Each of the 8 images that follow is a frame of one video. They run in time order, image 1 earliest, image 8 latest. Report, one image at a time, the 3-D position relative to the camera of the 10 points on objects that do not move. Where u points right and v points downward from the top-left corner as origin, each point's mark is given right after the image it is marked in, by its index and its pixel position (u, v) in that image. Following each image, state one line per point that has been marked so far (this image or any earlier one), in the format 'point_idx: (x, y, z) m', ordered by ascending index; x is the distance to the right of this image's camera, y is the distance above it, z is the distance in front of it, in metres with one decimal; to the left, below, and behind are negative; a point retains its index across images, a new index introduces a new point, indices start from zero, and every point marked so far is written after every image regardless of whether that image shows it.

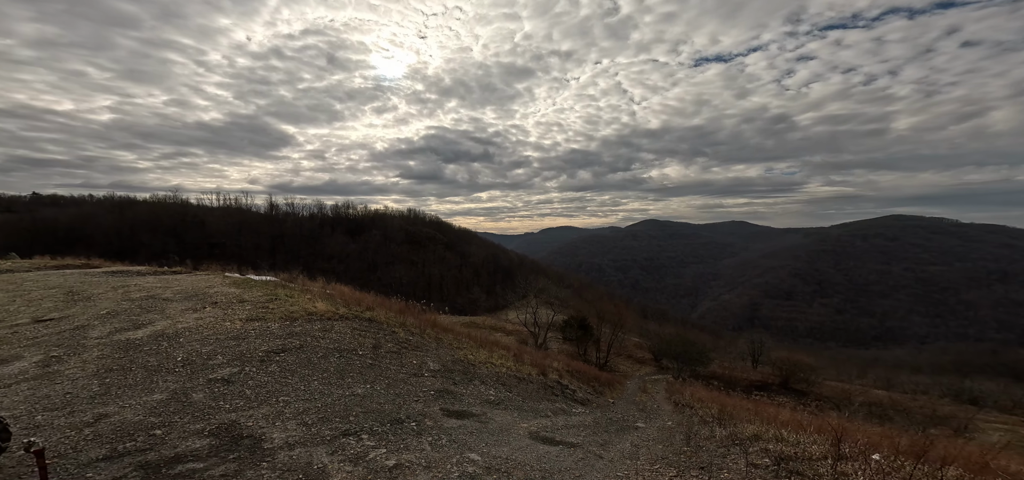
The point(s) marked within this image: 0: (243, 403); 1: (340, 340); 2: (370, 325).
0: (-2.6, -1.6, +3.7) m
1: (-2.5, -1.5, +5.6) m
2: (-2.5, -1.5, +6.6) m
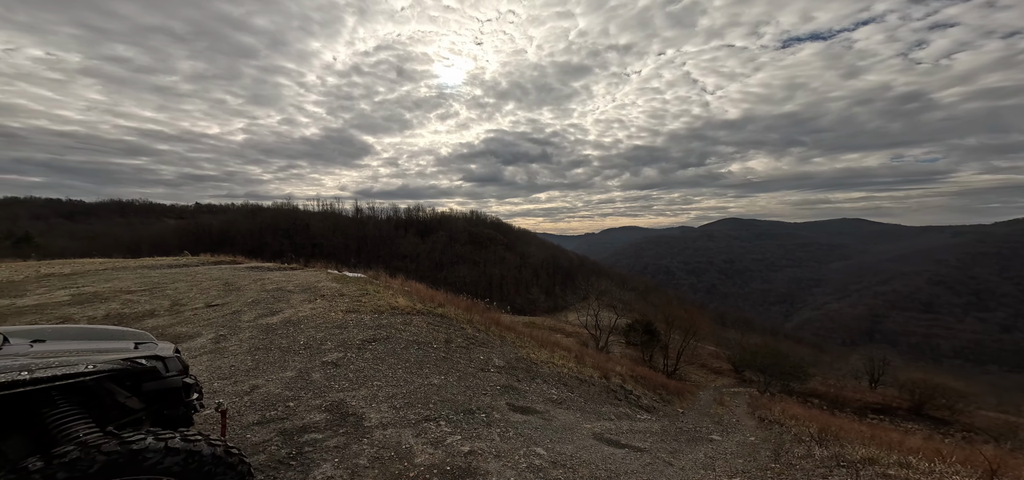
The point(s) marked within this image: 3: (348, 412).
0: (-1.8, -1.7, +4.2) m
1: (-1.5, -1.5, +6.1) m
2: (-1.3, -1.5, +7.1) m
3: (-1.6, -1.7, +3.6) m
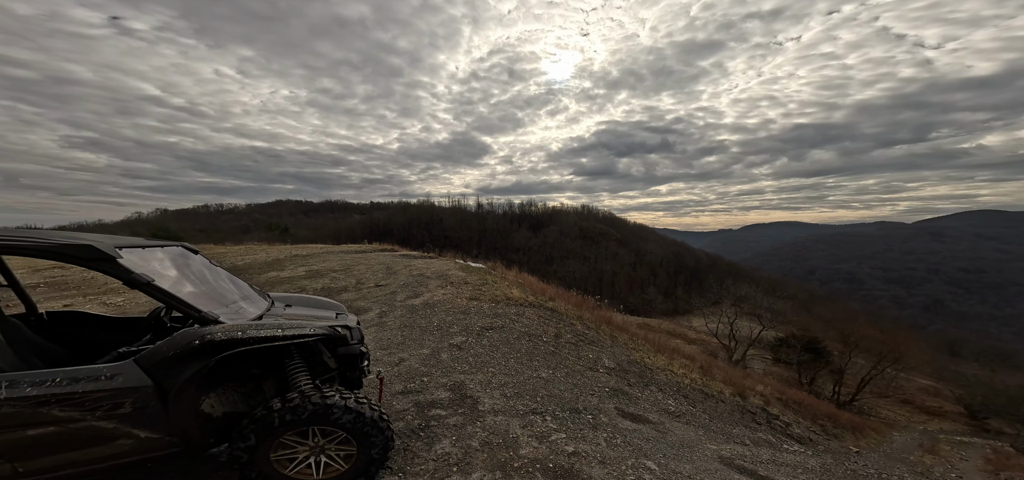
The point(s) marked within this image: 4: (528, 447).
0: (-0.6, -1.6, +4.5) m
1: (+0.3, -1.4, +6.2) m
2: (+0.8, -1.4, +7.1) m
3: (-0.5, -1.6, +3.9) m
4: (+0.1, -1.7, +3.1) m
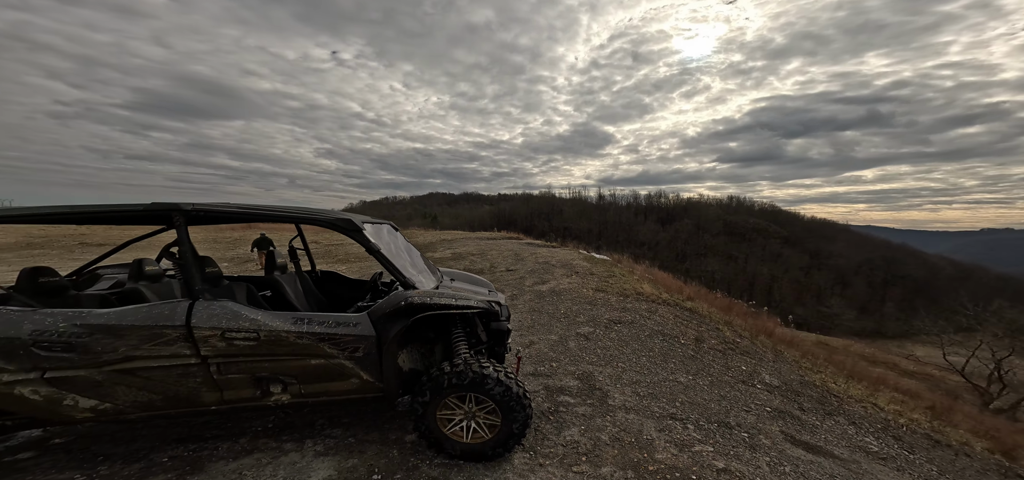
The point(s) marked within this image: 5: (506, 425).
0: (+1.0, -1.5, +4.5) m
1: (+2.4, -1.3, +5.8) m
2: (+3.2, -1.3, +6.4) m
3: (+0.9, -1.5, +3.8) m
4: (+1.2, -1.7, +2.9) m
5: (-0.1, -1.3, +2.6) m
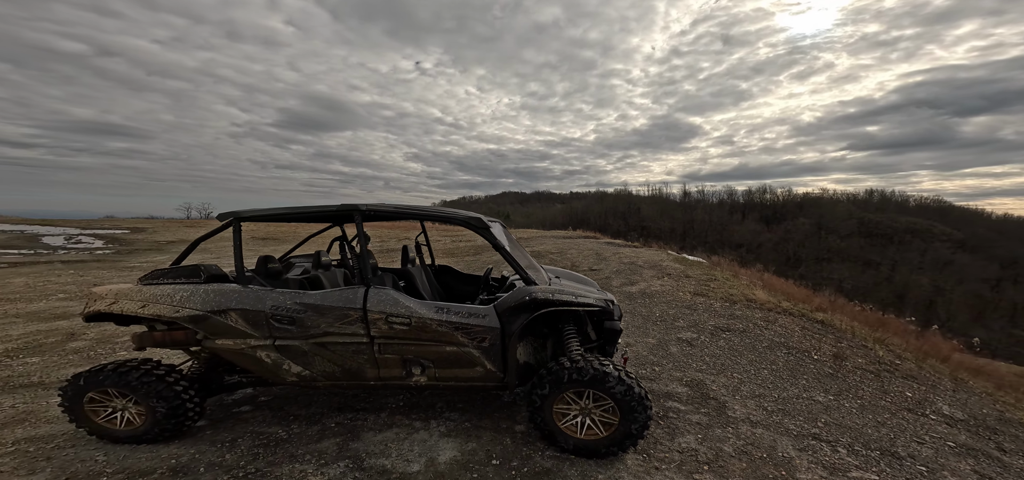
0: (+2.2, -1.5, +4.2) m
1: (+3.8, -1.4, +5.2) m
2: (+4.7, -1.4, +5.7) m
3: (+1.9, -1.5, +3.6) m
4: (+2.1, -1.7, +2.6) m
5: (+0.8, -1.3, +2.6) m
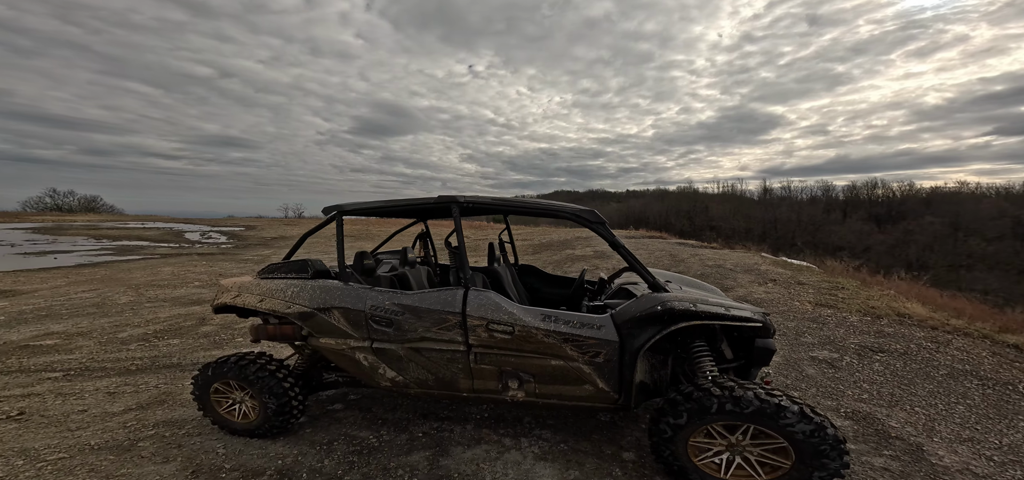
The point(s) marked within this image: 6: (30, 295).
0: (+3.2, -1.4, +3.3) m
1: (+4.9, -1.3, +4.1) m
2: (+5.9, -1.3, +4.4) m
3: (+2.8, -1.5, +2.8) m
4: (+2.8, -1.7, +1.8) m
5: (+1.5, -1.3, +2.0) m
6: (-15.5, -1.8, +11.8) m
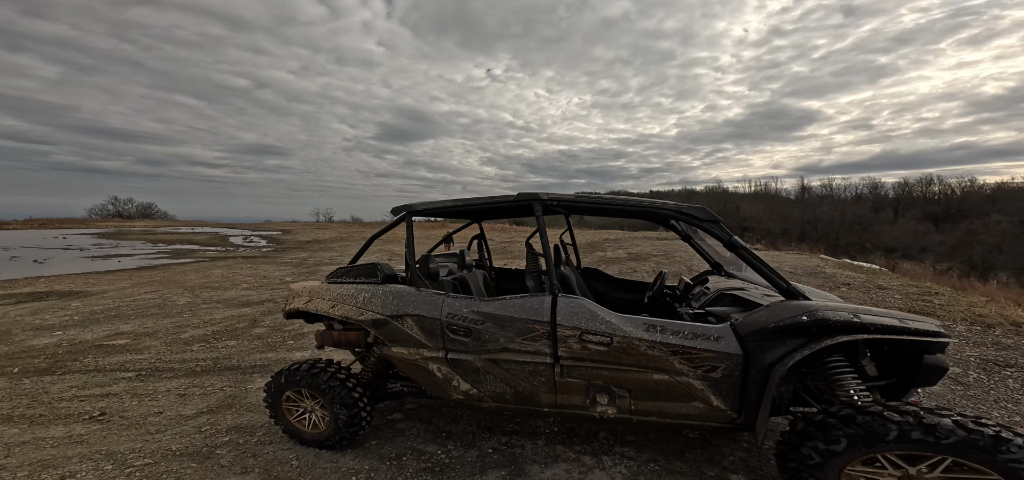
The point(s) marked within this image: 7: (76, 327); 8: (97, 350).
0: (+3.8, -1.4, +2.9) m
1: (+5.7, -1.3, +3.5) m
2: (+6.6, -1.3, +3.8) m
3: (+3.4, -1.5, +2.4) m
4: (+3.4, -1.7, +1.3) m
5: (+2.1, -1.3, +1.6) m
6: (-14.3, -1.9, +12.6) m
7: (-10.9, -2.2, +9.1) m
8: (-8.4, -2.2, +7.4) m
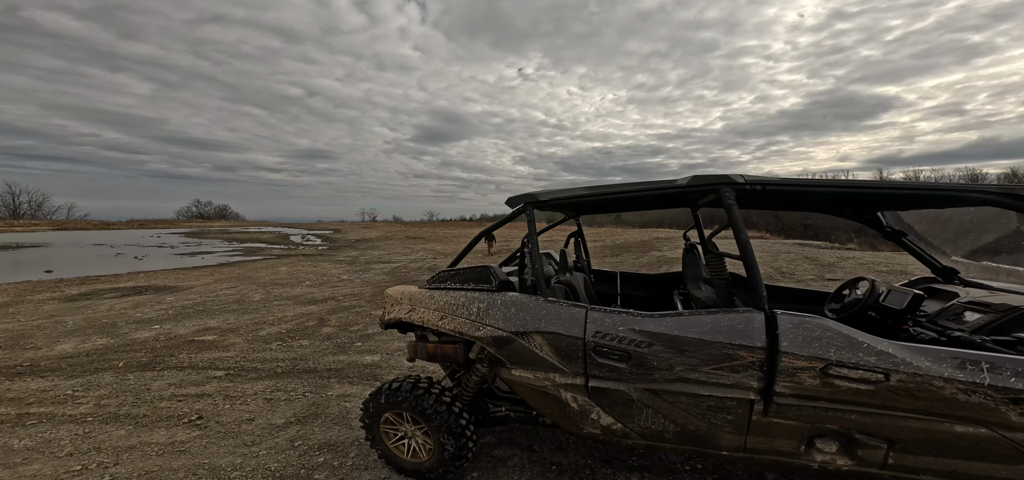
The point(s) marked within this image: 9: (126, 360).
0: (+4.8, -1.4, +1.8) m
1: (+6.7, -1.3, +2.2) m
2: (+7.7, -1.3, +2.4) m
3: (+4.4, -1.5, +1.3) m
4: (+4.2, -1.7, +0.3) m
5: (+2.9, -1.3, +0.8) m
6: (-12.1, -1.9, +13.5) m
7: (-9.1, -2.1, +9.7) m
8: (-6.9, -2.2, +7.7) m
9: (-7.5, -2.3, +7.0) m
